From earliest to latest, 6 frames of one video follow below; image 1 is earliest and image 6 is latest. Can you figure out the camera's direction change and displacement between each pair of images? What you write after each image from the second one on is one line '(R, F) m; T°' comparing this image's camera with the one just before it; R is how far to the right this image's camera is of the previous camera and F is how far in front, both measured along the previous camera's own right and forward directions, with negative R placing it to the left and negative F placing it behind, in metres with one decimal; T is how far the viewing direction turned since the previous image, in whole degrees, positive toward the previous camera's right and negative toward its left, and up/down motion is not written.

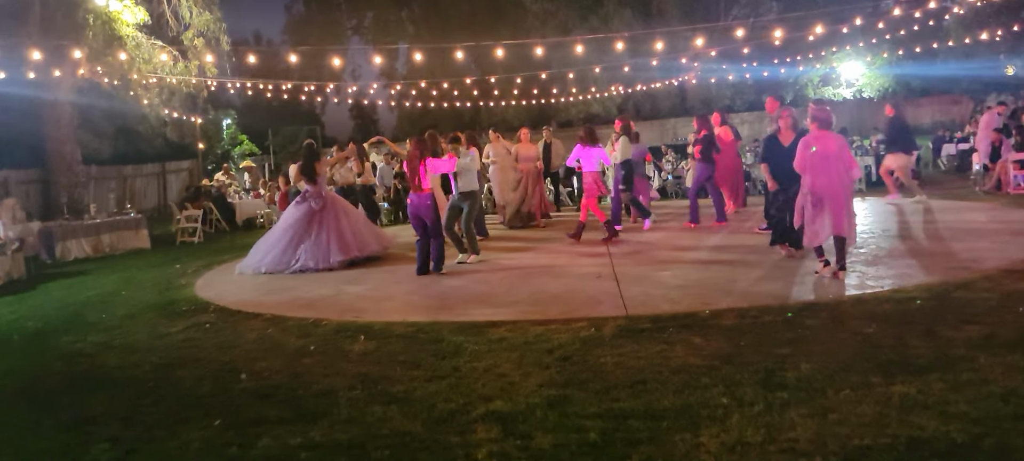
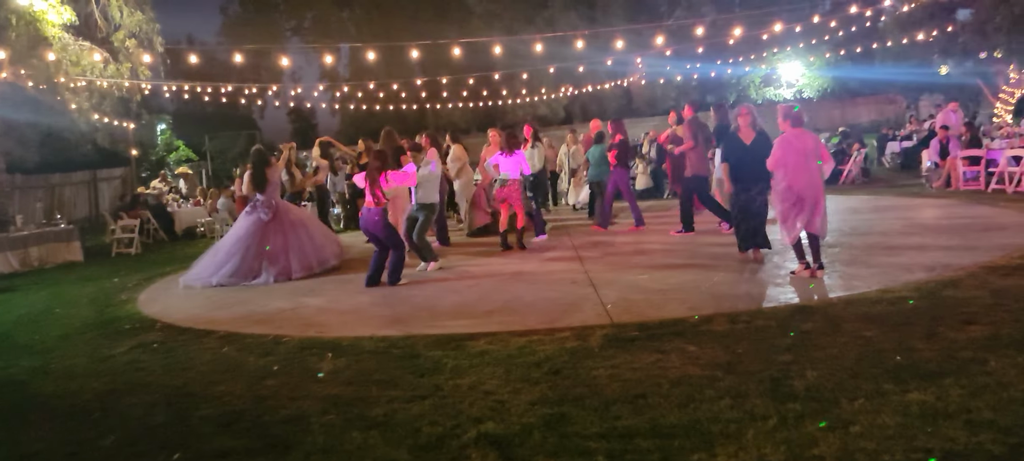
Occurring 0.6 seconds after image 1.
(-0.2, +0.3) m; +4°
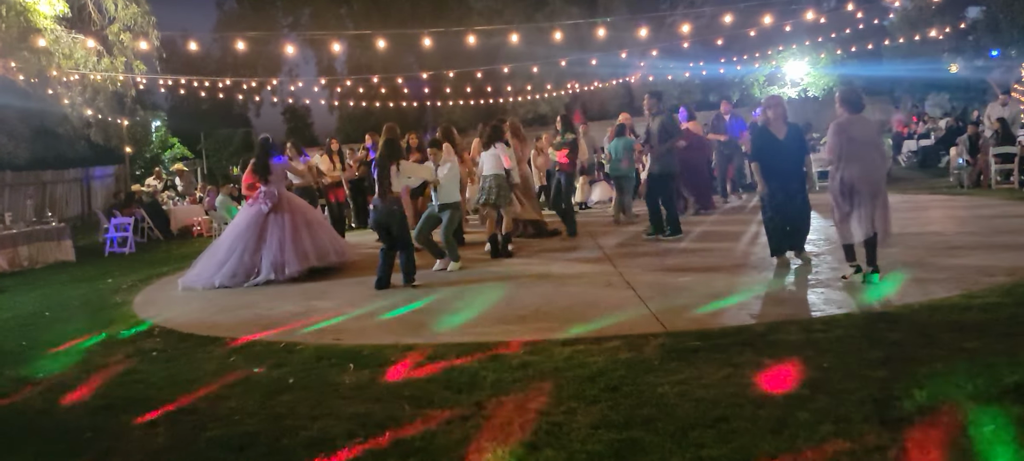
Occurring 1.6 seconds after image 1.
(-0.3, +0.5) m; 0°
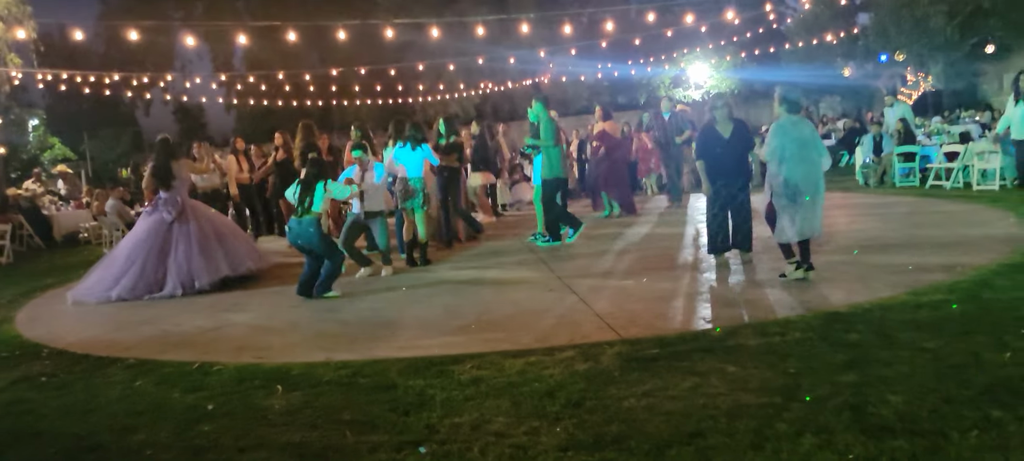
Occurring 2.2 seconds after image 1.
(-0.2, +0.3) m; +7°
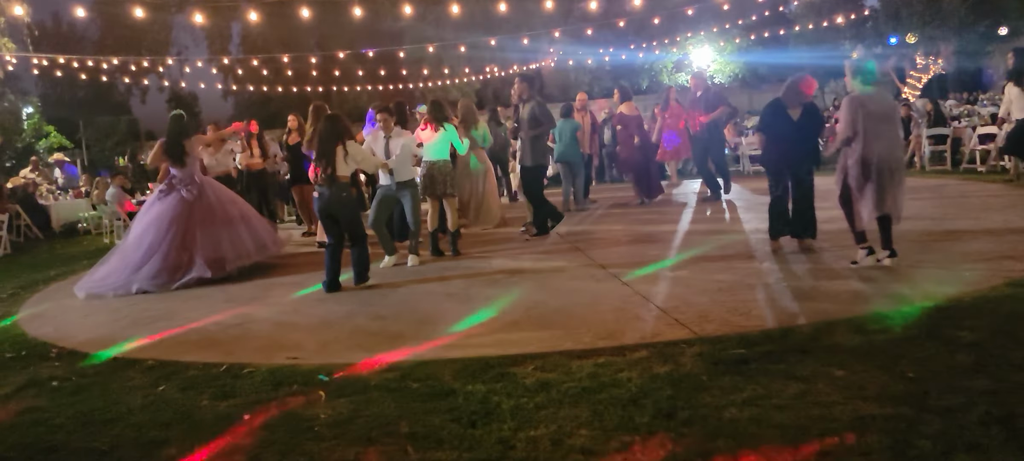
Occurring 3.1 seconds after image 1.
(-0.4, +0.5) m; 0°
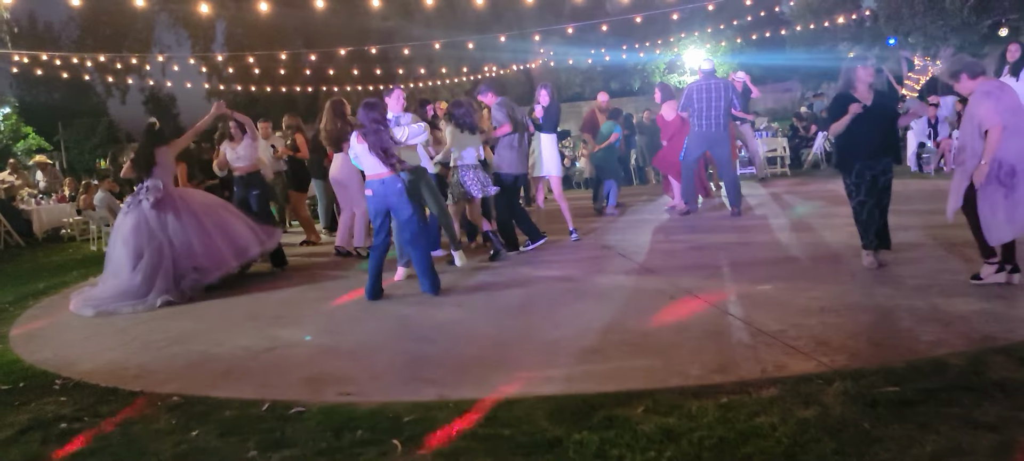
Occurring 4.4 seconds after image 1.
(-0.6, +0.6) m; +1°
